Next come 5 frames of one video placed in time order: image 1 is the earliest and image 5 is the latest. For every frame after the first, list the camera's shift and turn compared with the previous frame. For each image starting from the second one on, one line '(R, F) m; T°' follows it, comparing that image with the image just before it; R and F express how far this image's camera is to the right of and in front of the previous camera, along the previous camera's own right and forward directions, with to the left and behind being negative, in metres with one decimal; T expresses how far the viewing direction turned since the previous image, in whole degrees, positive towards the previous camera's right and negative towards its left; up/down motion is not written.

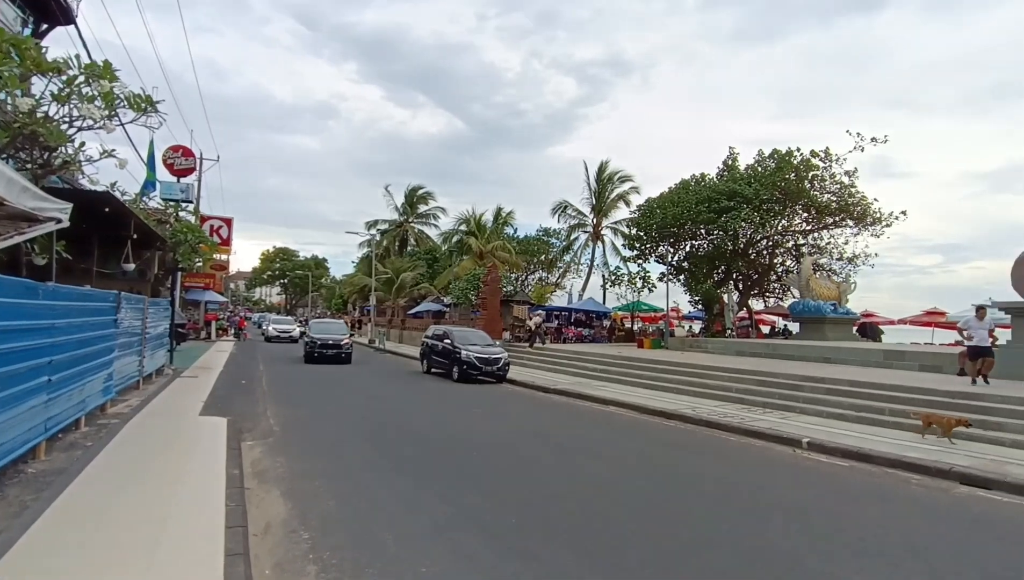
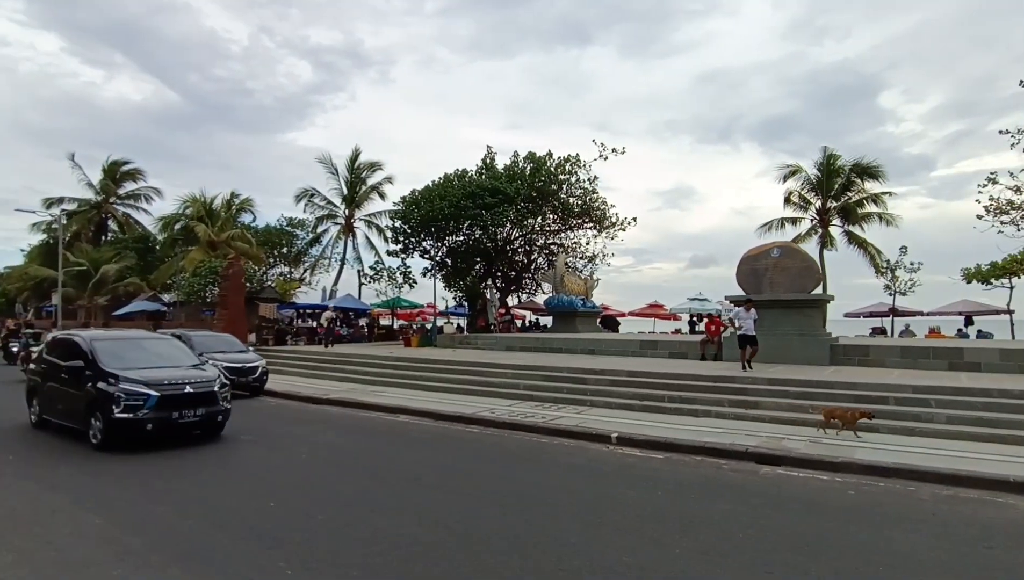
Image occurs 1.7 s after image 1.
(-0.8, +1.7) m; +25°
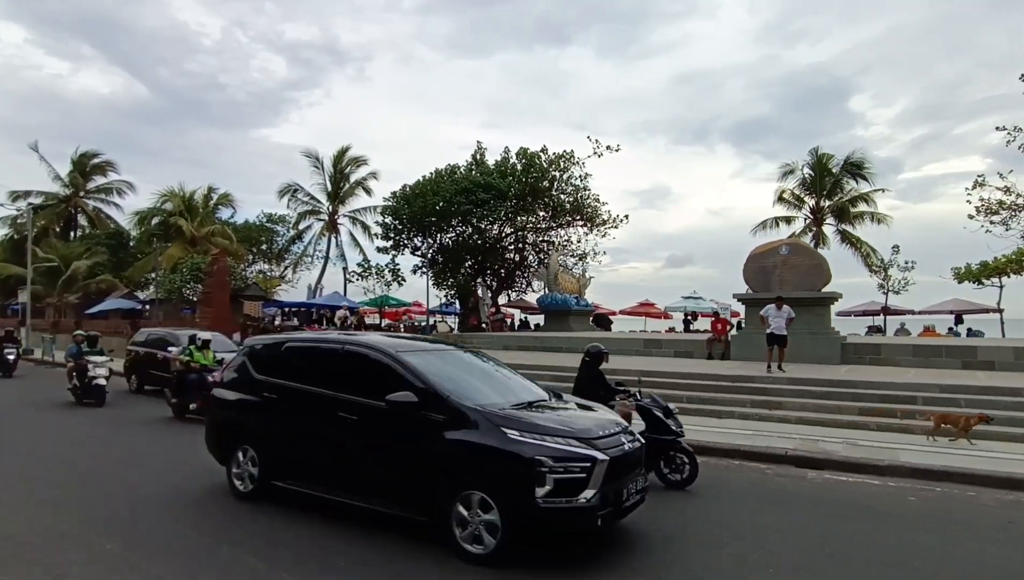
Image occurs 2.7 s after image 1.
(-0.8, +0.5) m; +2°
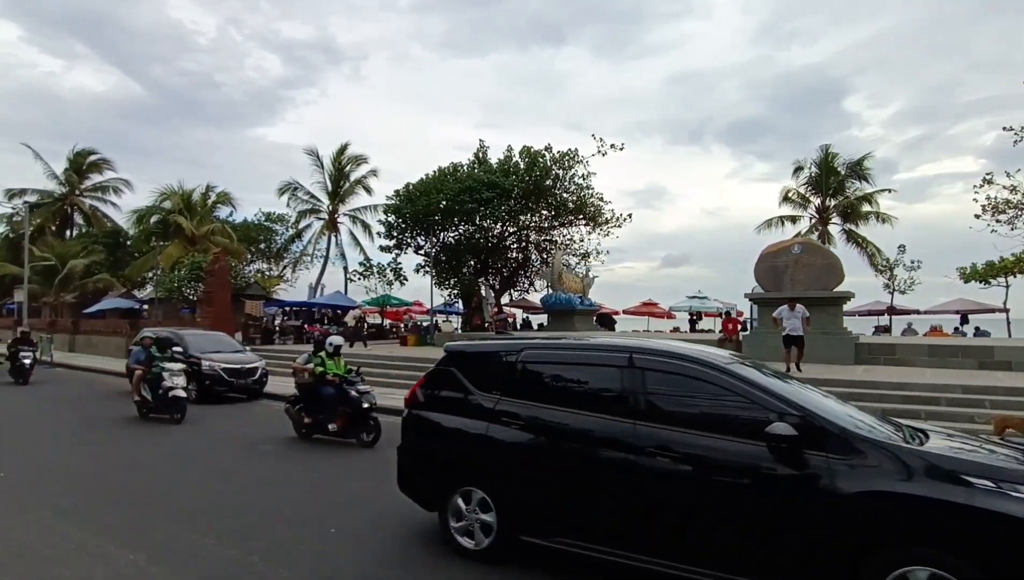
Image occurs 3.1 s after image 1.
(-0.4, +0.2) m; 0°
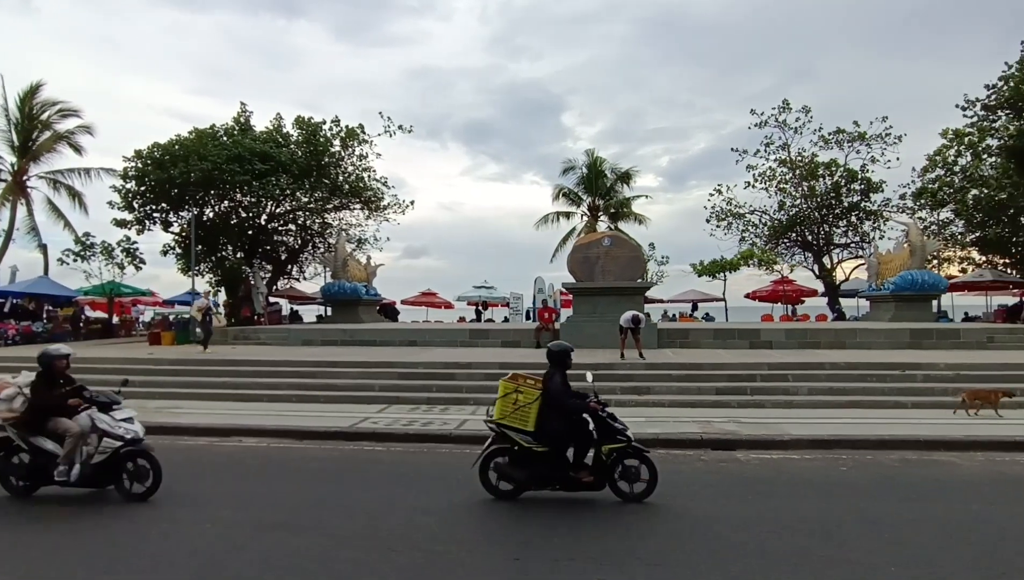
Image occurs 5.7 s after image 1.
(-2.0, +1.7) m; +25°
